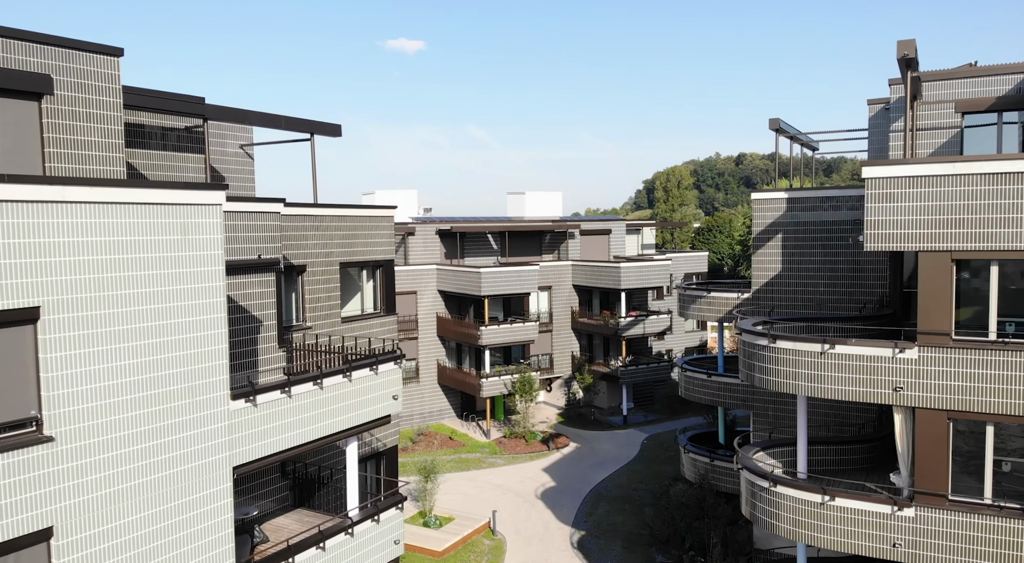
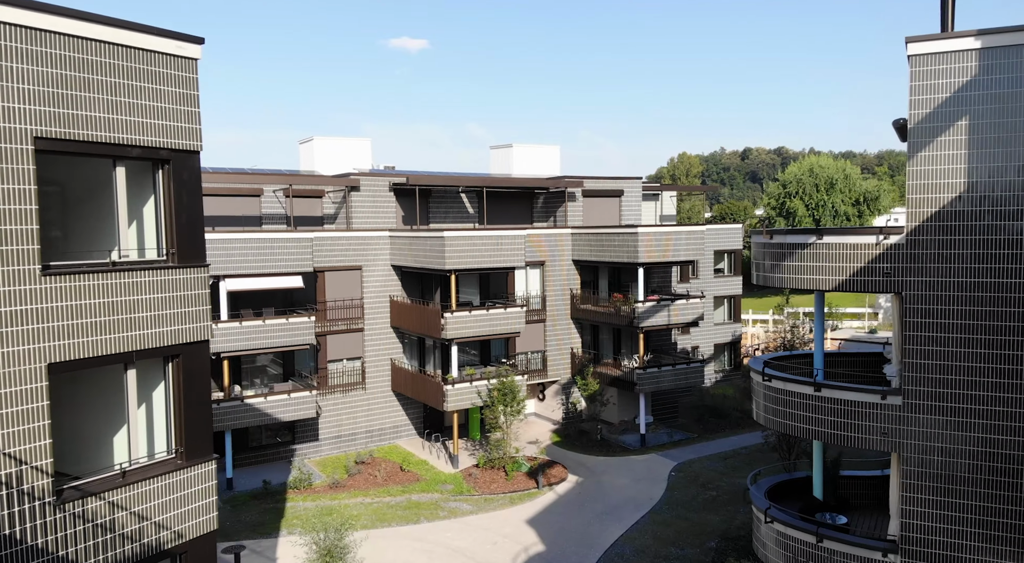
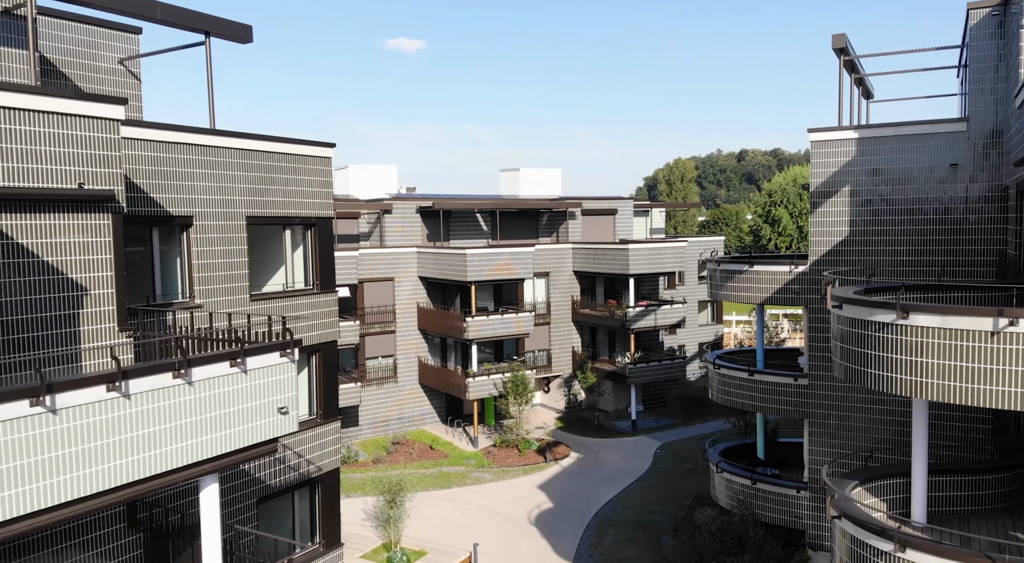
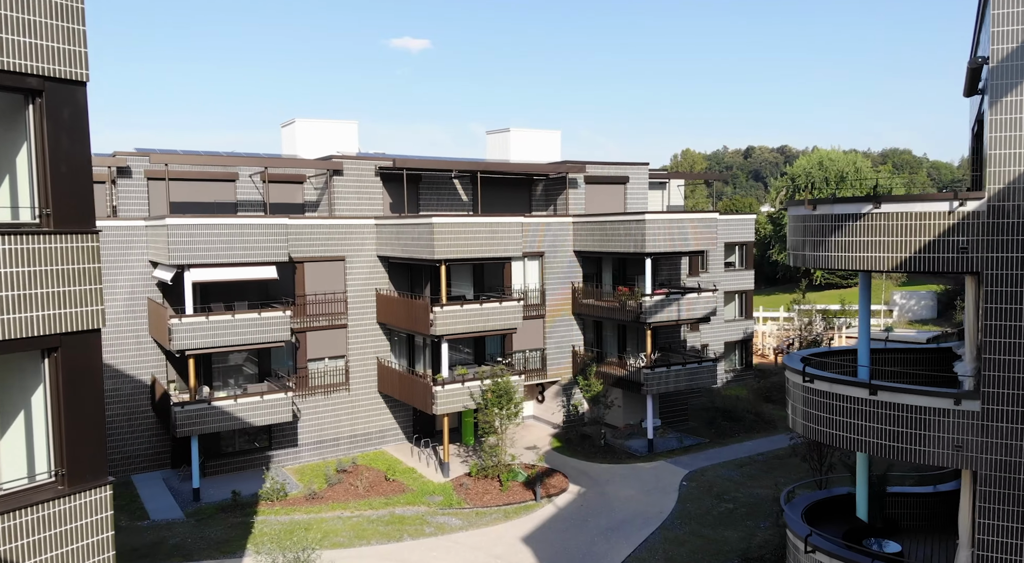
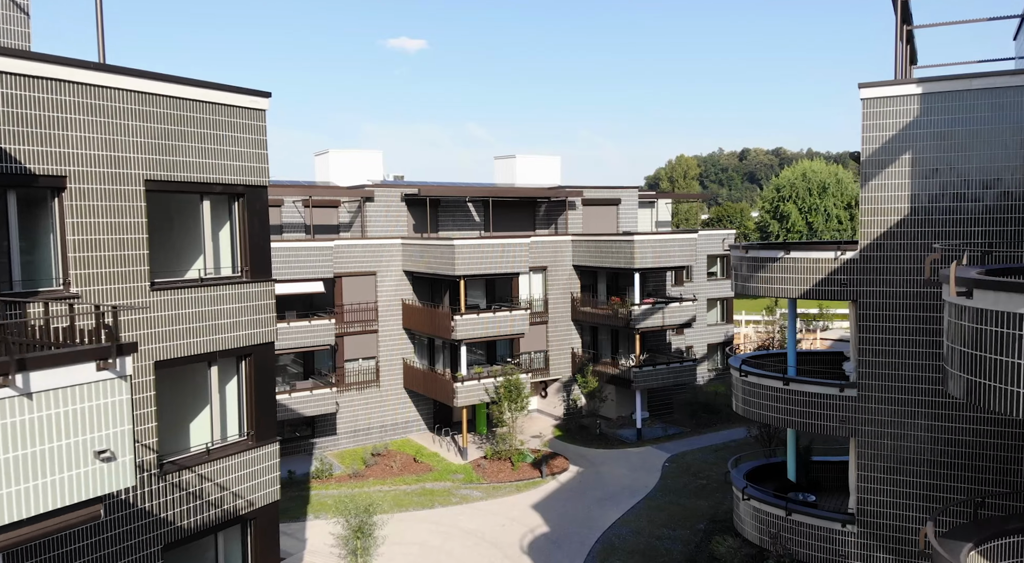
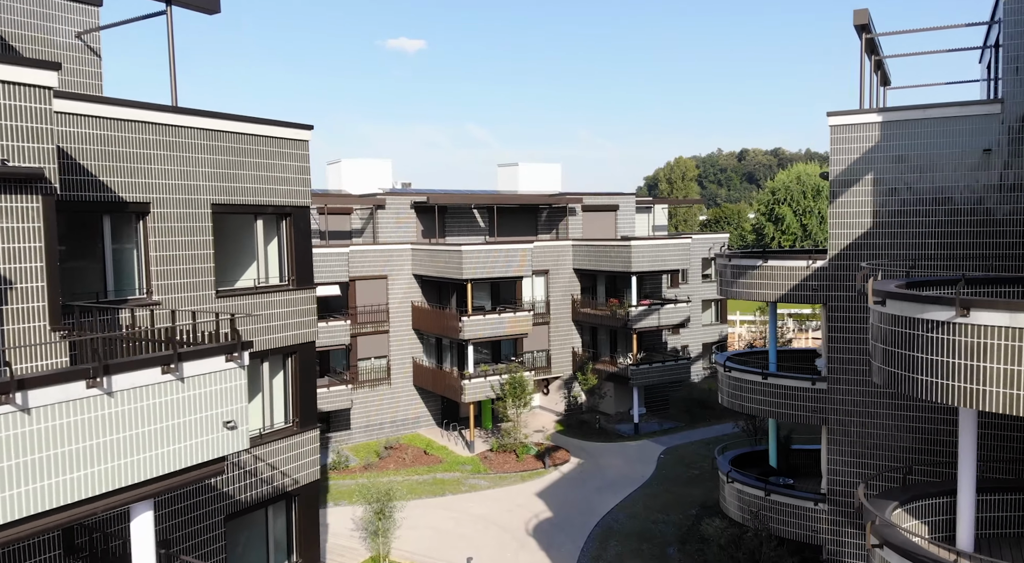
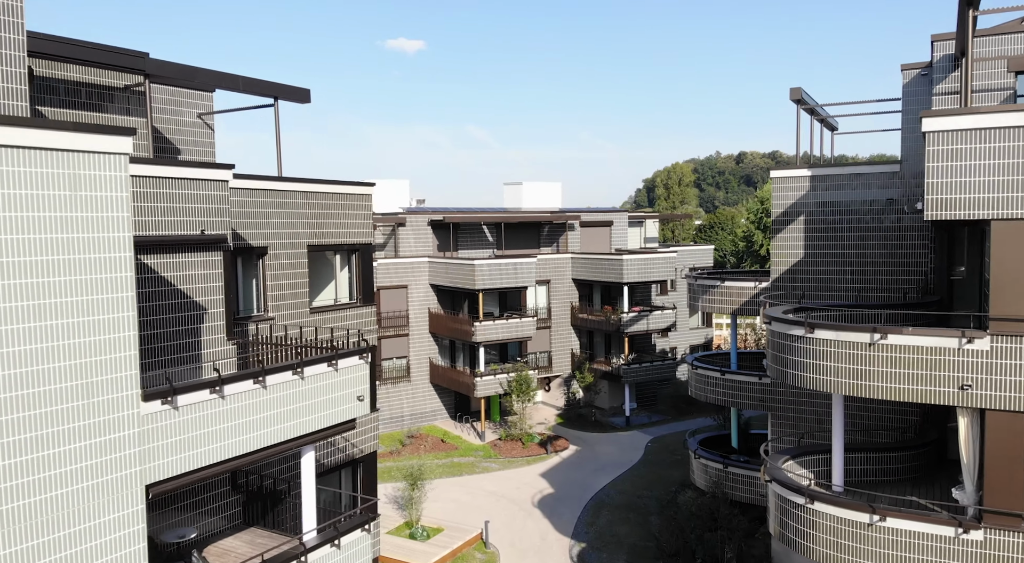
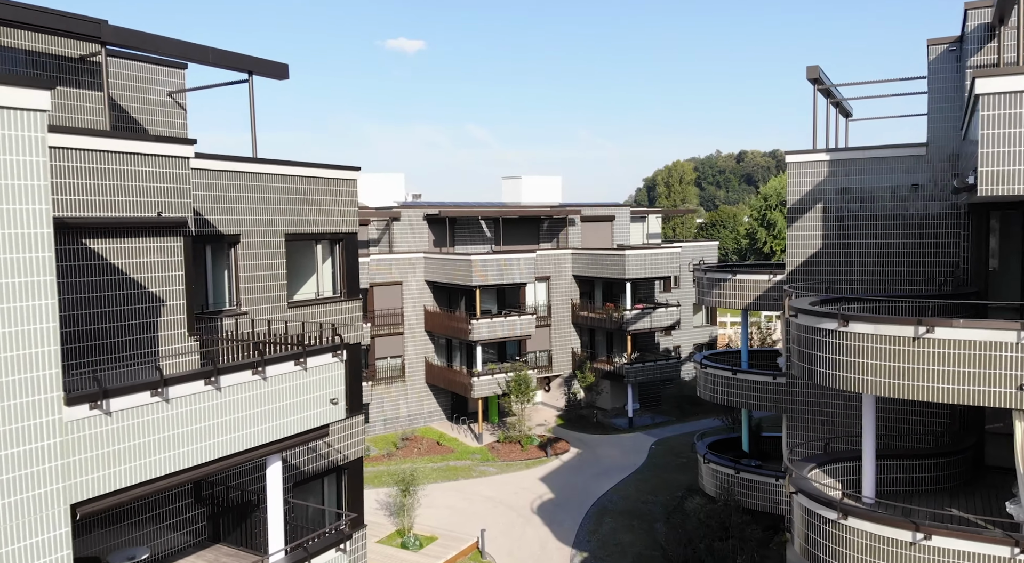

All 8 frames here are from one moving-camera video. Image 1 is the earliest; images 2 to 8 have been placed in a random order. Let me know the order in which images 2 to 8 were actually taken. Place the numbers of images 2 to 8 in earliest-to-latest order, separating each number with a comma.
7, 8, 3, 6, 5, 2, 4
